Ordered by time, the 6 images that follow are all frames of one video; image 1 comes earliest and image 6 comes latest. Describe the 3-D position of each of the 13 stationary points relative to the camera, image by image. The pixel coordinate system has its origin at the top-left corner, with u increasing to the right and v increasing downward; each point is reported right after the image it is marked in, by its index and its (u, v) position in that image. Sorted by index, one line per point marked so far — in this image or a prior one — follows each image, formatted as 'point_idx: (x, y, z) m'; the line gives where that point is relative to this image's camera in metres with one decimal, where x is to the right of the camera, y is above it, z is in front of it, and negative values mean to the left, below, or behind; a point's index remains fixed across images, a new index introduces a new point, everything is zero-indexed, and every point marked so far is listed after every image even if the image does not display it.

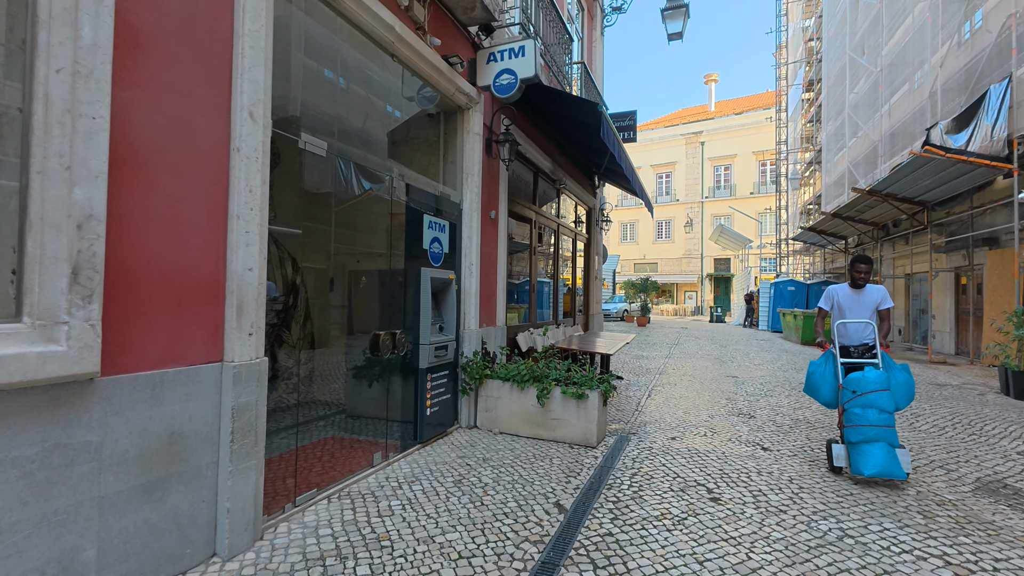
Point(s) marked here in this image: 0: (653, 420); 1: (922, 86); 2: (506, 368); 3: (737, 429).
0: (+1.5, -1.4, +5.1) m
1: (+9.5, +4.7, +11.1) m
2: (-0.1, -0.8, +4.6) m
3: (+2.2, -1.4, +4.8) m
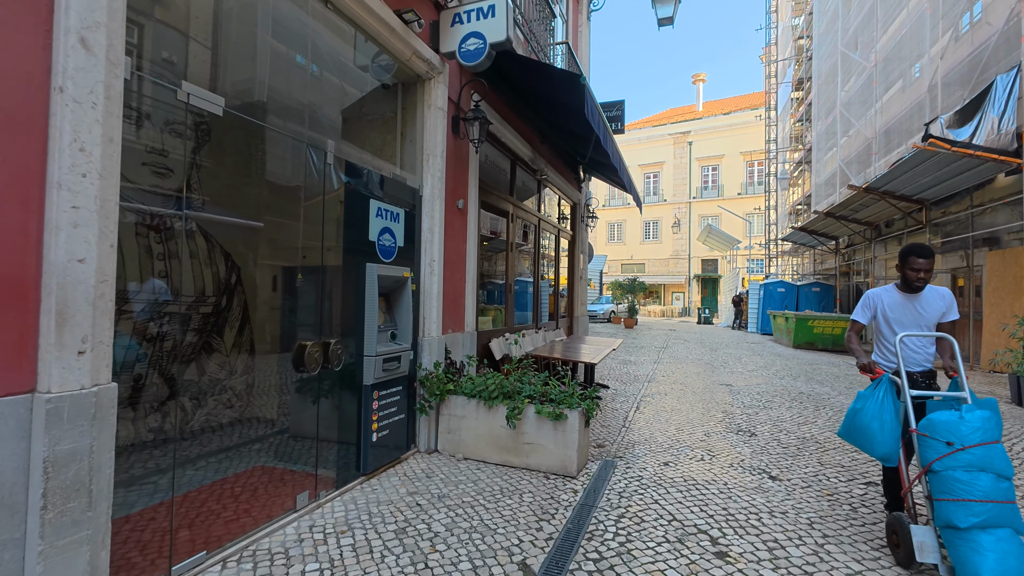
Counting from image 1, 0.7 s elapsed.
0: (+1.2, -1.4, +4.5) m
1: (+9.1, +4.6, +10.7) m
2: (-0.3, -0.8, +3.9) m
3: (+2.0, -1.4, +4.2) m
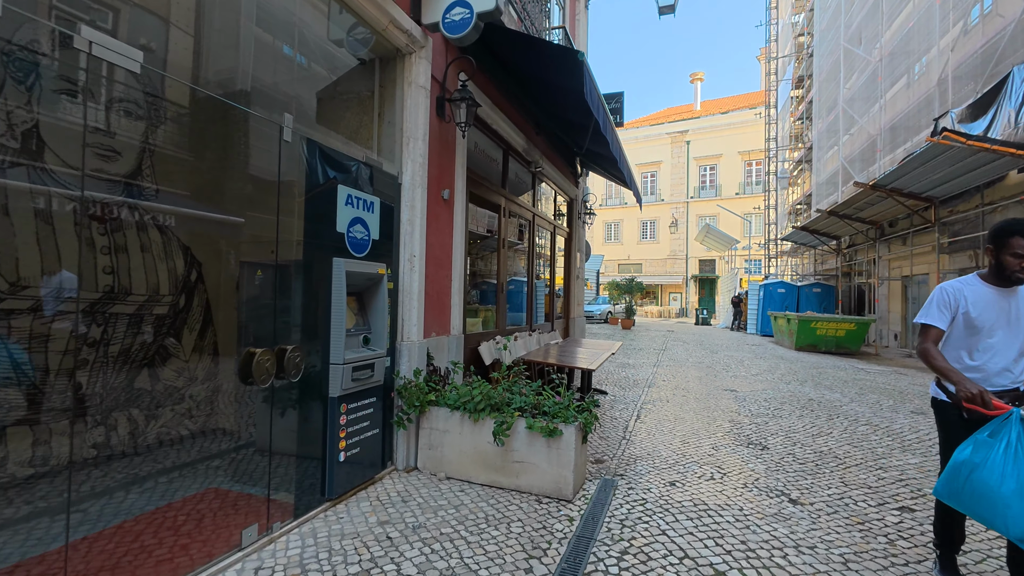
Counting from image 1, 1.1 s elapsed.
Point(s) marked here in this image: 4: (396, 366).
0: (+1.1, -1.4, +4.1) m
1: (+9.0, +4.6, +10.3) m
2: (-0.4, -0.8, +3.5) m
3: (+1.9, -1.4, +3.8) m
4: (-0.9, -0.6, +3.6) m
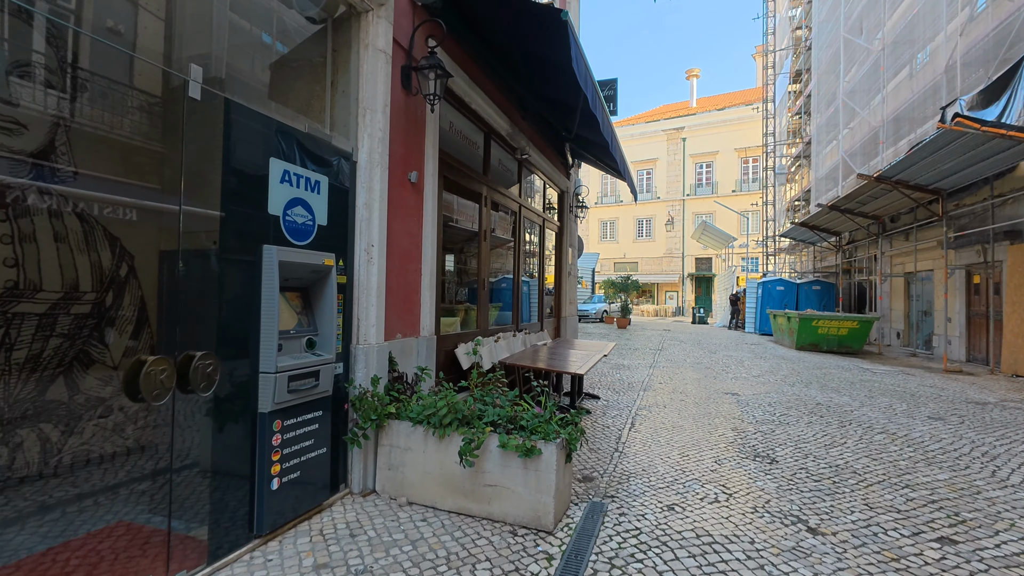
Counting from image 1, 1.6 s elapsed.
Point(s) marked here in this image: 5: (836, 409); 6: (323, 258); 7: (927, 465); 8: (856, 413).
0: (+1.0, -1.4, +3.6) m
1: (+8.8, +4.7, +9.9) m
2: (-0.6, -0.7, +3.0) m
3: (+1.7, -1.4, +3.3) m
4: (-1.0, -0.6, +3.1) m
5: (+3.8, -1.4, +5.6) m
6: (-1.1, +0.2, +2.8) m
7: (+3.3, -1.4, +3.8) m
8: (+3.9, -1.4, +5.4) m
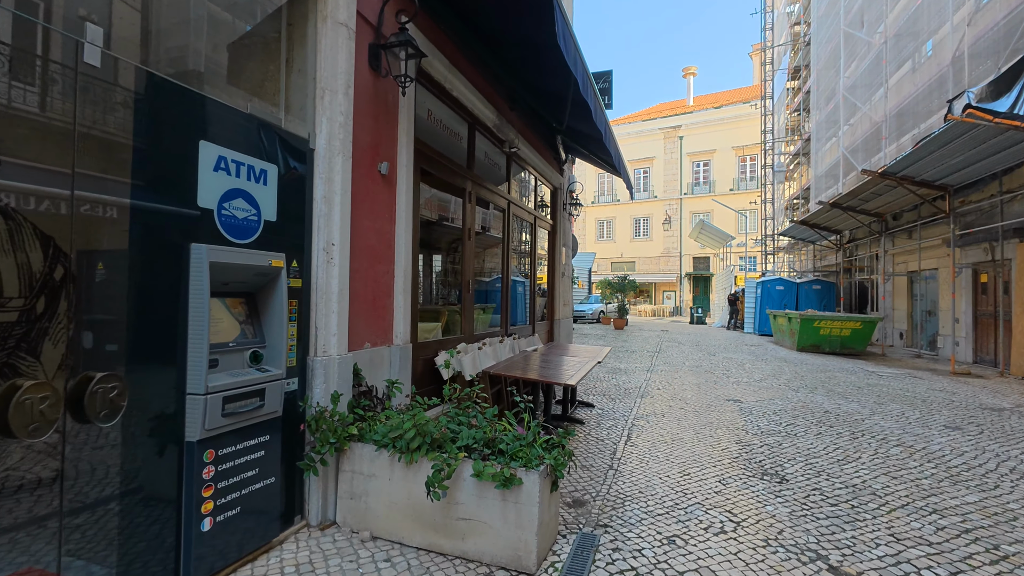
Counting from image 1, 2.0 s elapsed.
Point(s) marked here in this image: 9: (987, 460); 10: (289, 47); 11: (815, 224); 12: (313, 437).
0: (+0.8, -1.4, +3.2) m
1: (+8.6, +4.7, +9.6) m
2: (-0.7, -0.8, +2.7) m
3: (+1.6, -1.4, +3.0) m
4: (-1.2, -0.6, +2.7) m
5: (+3.7, -1.4, +5.3) m
6: (-1.2, +0.1, +2.4) m
7: (+3.1, -1.4, +3.4) m
8: (+3.7, -1.4, +5.1) m
9: (+3.9, -1.4, +3.9) m
10: (-1.3, +1.5, +2.9) m
11: (+9.6, +2.1, +15.3) m
12: (-1.1, -0.8, +2.7) m
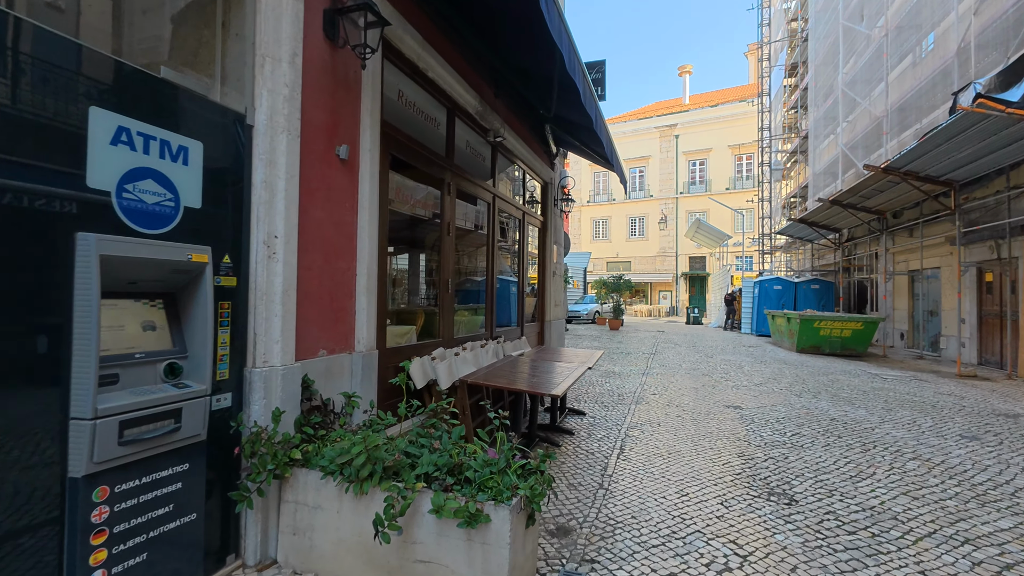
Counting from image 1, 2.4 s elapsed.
0: (+0.7, -1.4, +2.9) m
1: (+8.4, +4.7, +9.3) m
2: (-0.8, -0.8, +2.3) m
3: (+1.4, -1.4, +2.6) m
4: (-1.3, -0.6, +2.3) m
5: (+3.5, -1.4, +4.9) m
6: (-1.4, +0.2, +2.1) m
7: (+3.0, -1.4, +3.1) m
8: (+3.6, -1.4, +4.7) m
9: (+3.7, -1.4, +3.6) m
10: (-1.5, +1.5, +2.5) m
11: (+9.4, +2.1, +15.0) m
12: (-1.2, -0.8, +2.3) m
